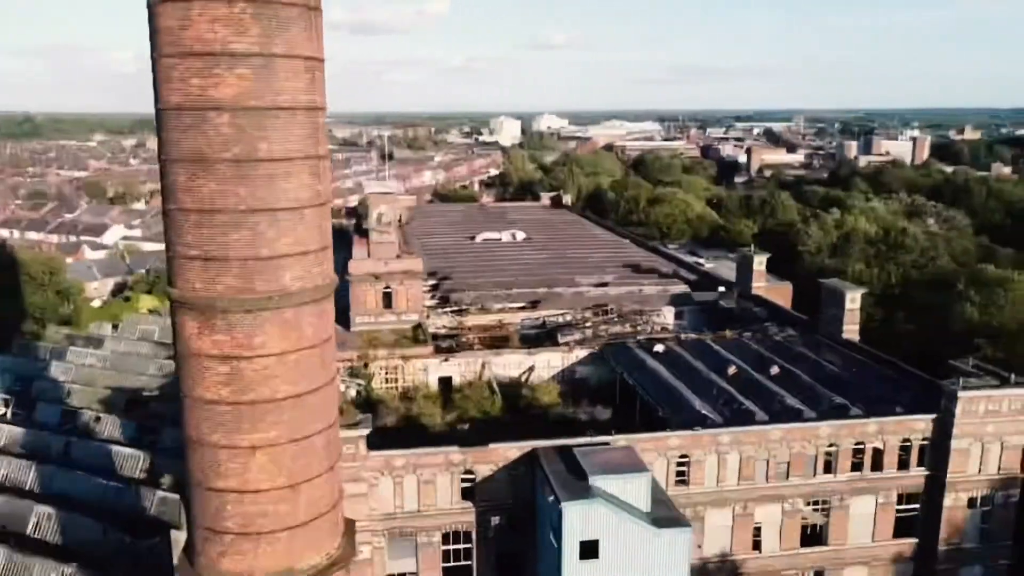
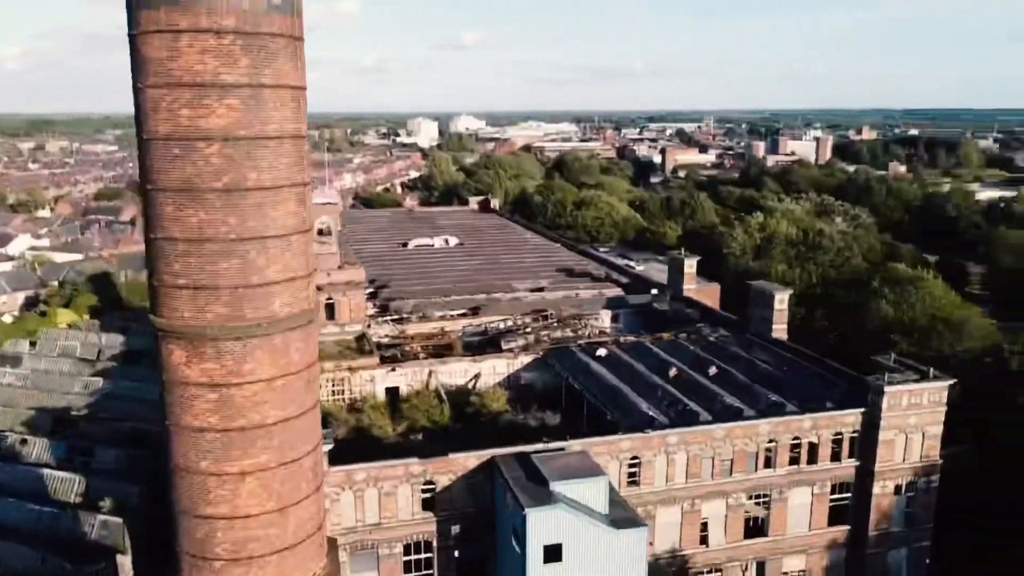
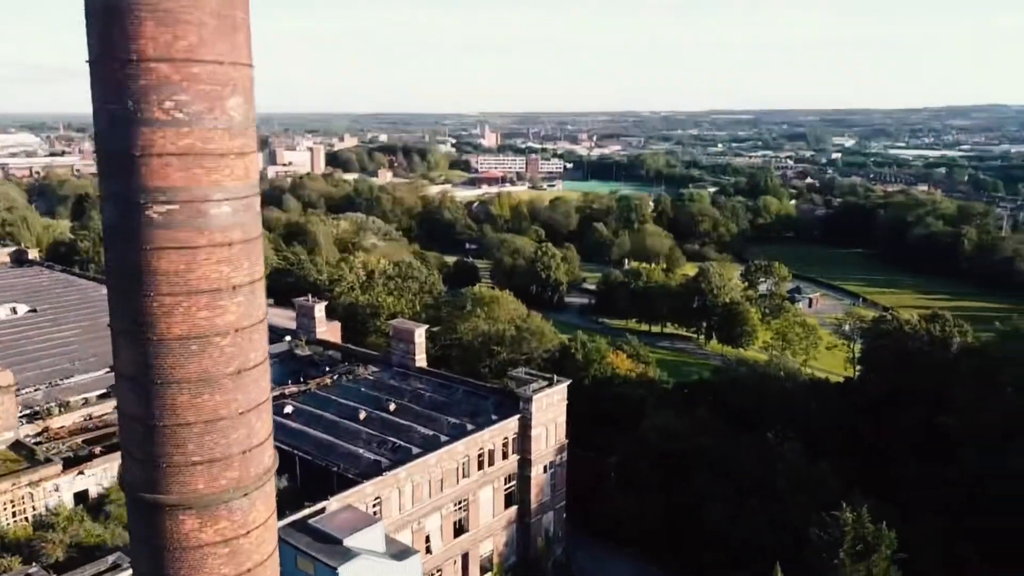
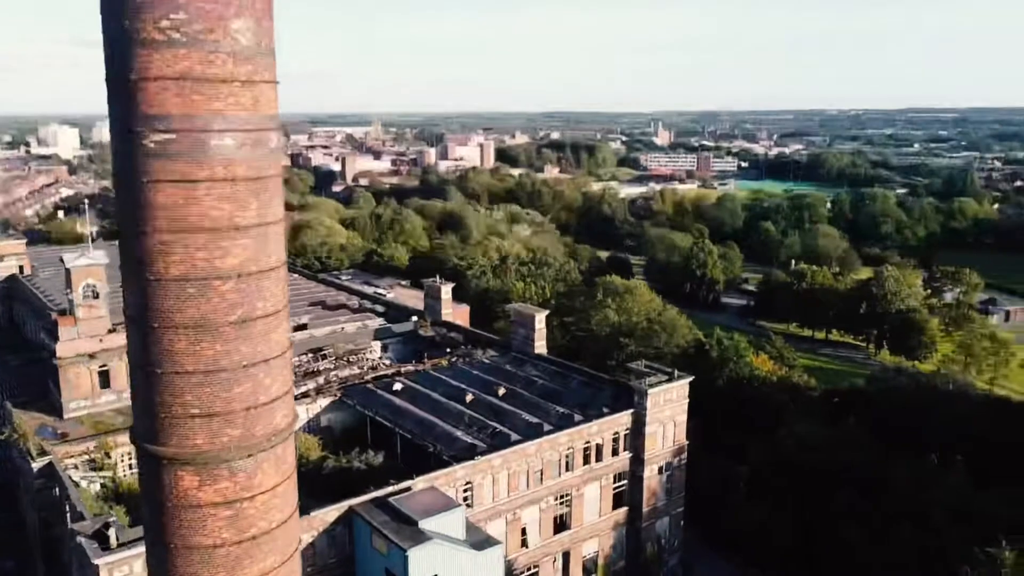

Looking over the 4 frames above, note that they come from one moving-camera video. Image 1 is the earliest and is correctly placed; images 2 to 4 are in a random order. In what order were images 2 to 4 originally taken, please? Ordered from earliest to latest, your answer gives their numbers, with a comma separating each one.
2, 4, 3
